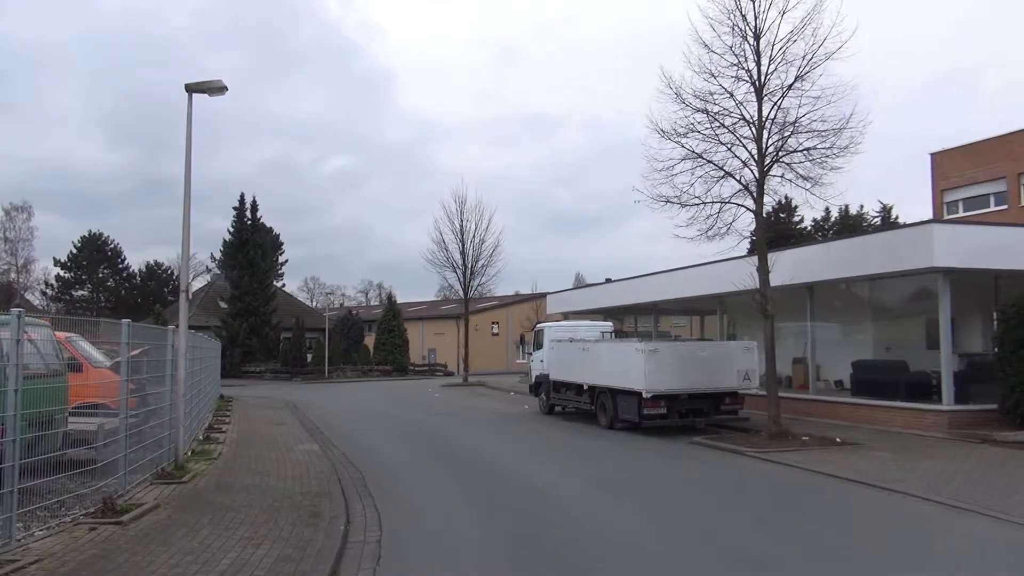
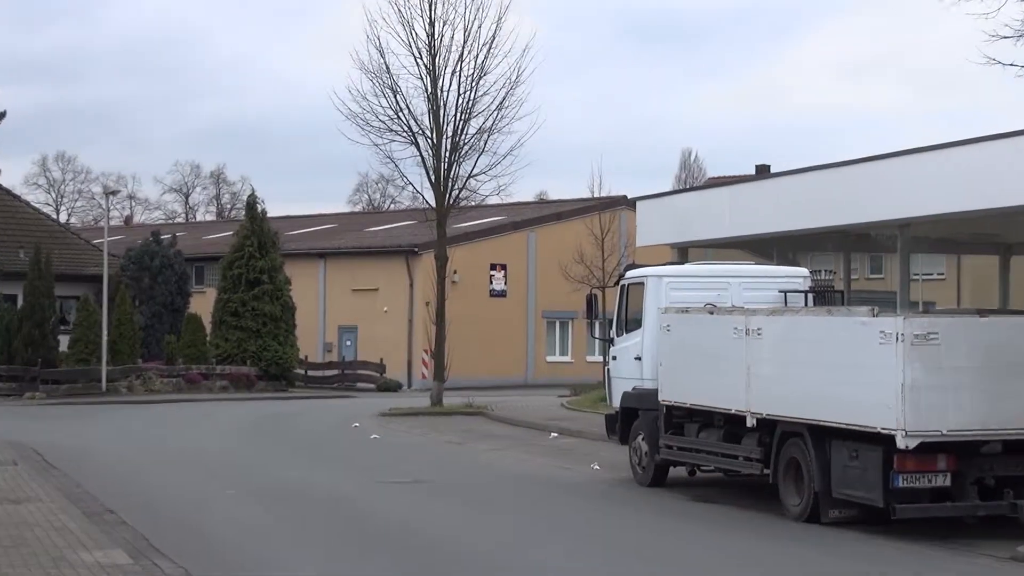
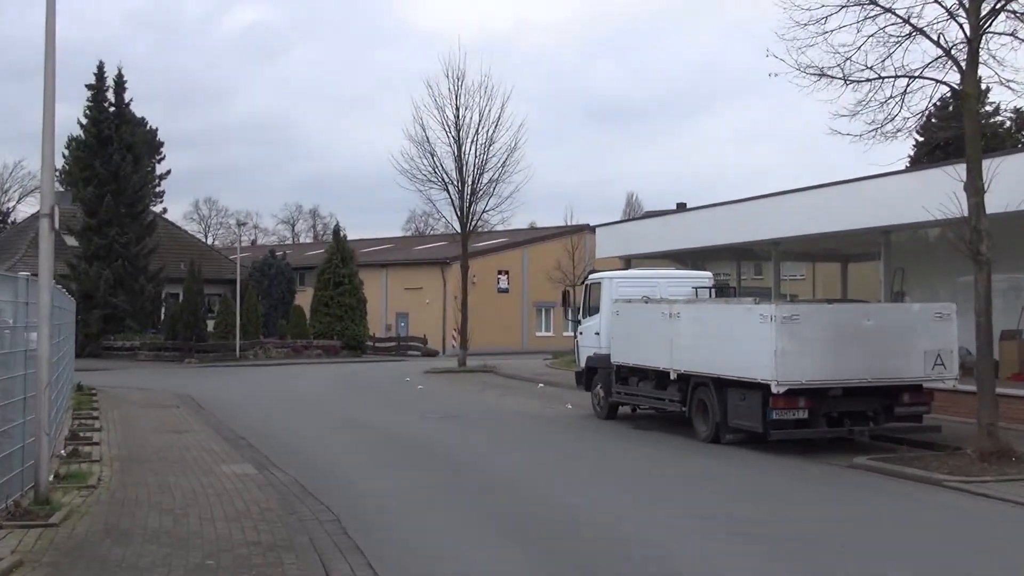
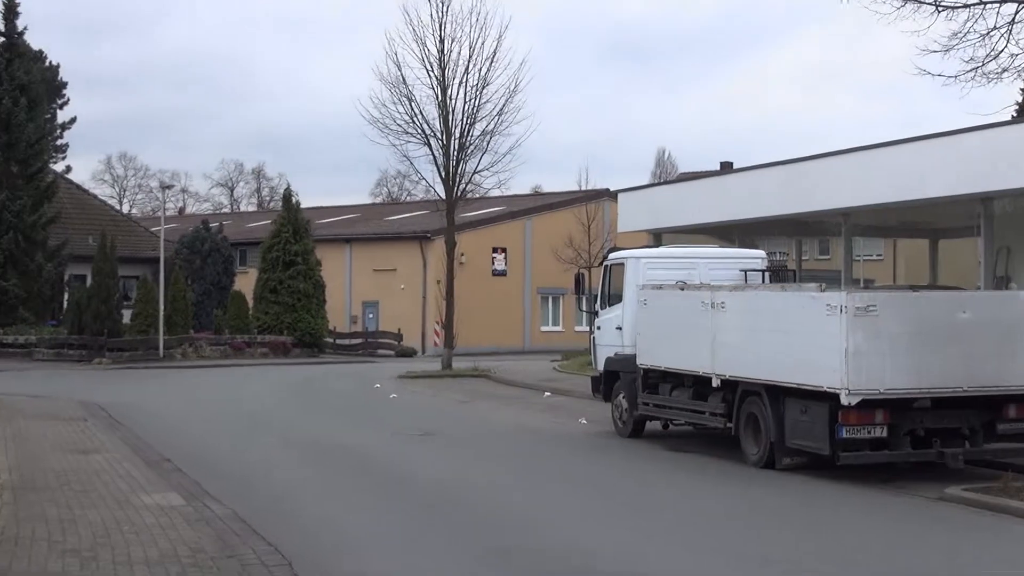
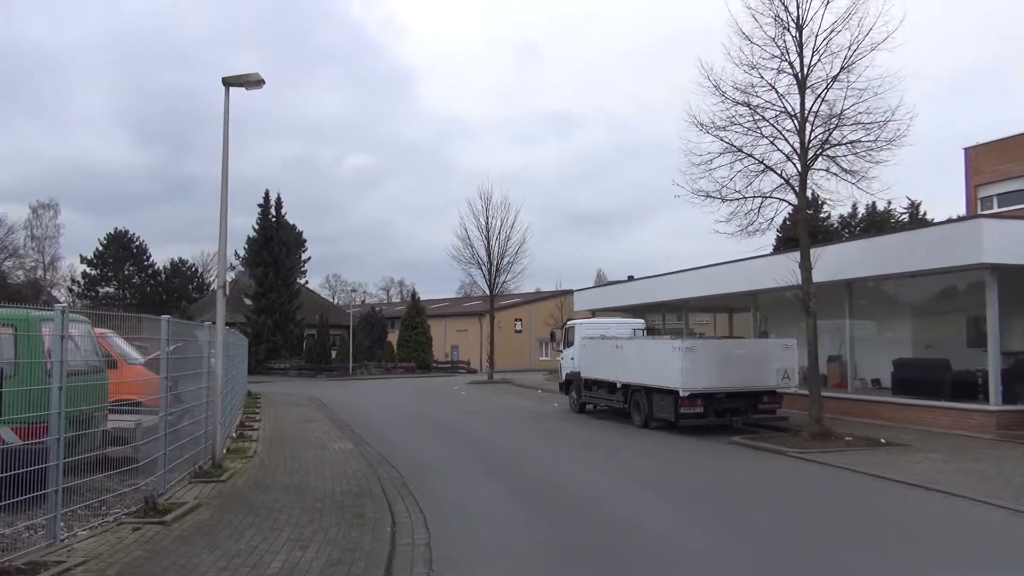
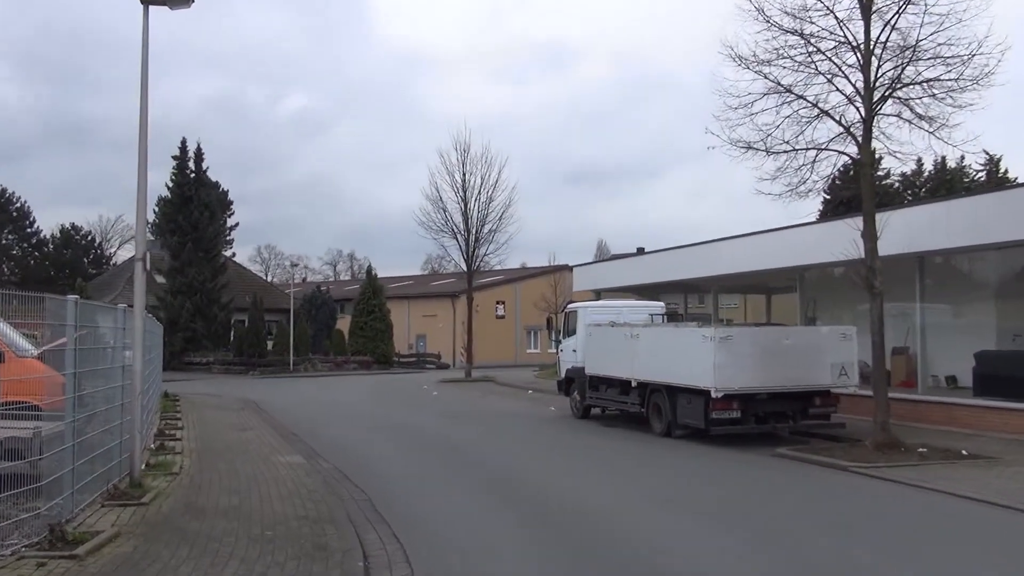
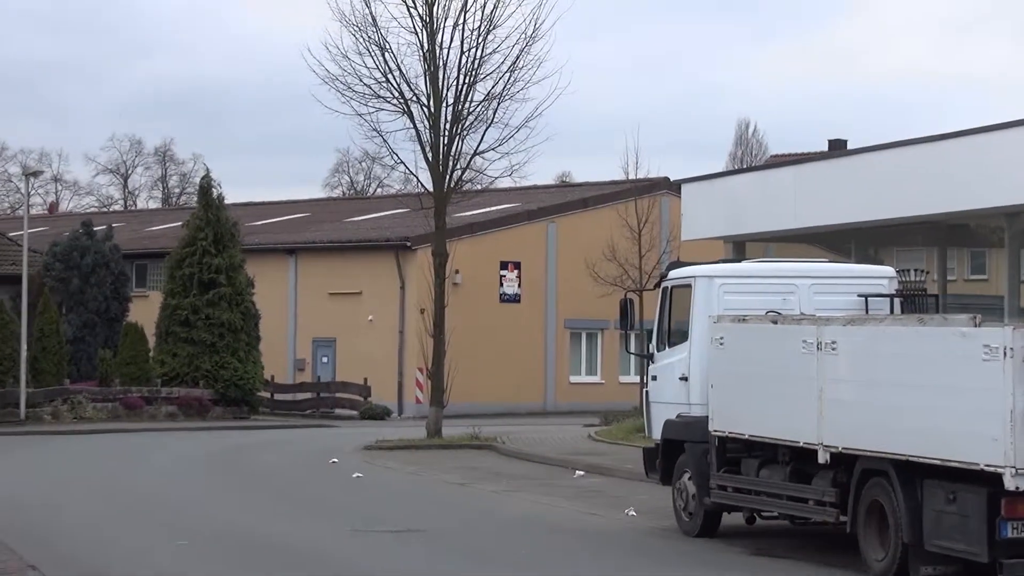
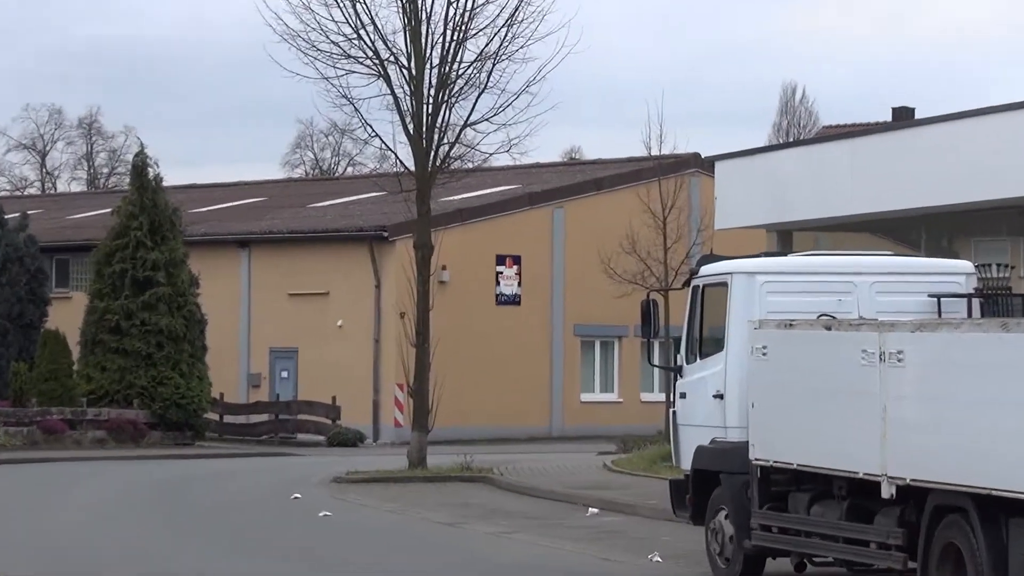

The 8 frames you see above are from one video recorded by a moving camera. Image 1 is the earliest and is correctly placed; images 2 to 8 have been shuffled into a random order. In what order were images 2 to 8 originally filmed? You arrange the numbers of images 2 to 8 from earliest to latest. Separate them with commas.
5, 6, 3, 4, 2, 7, 8
